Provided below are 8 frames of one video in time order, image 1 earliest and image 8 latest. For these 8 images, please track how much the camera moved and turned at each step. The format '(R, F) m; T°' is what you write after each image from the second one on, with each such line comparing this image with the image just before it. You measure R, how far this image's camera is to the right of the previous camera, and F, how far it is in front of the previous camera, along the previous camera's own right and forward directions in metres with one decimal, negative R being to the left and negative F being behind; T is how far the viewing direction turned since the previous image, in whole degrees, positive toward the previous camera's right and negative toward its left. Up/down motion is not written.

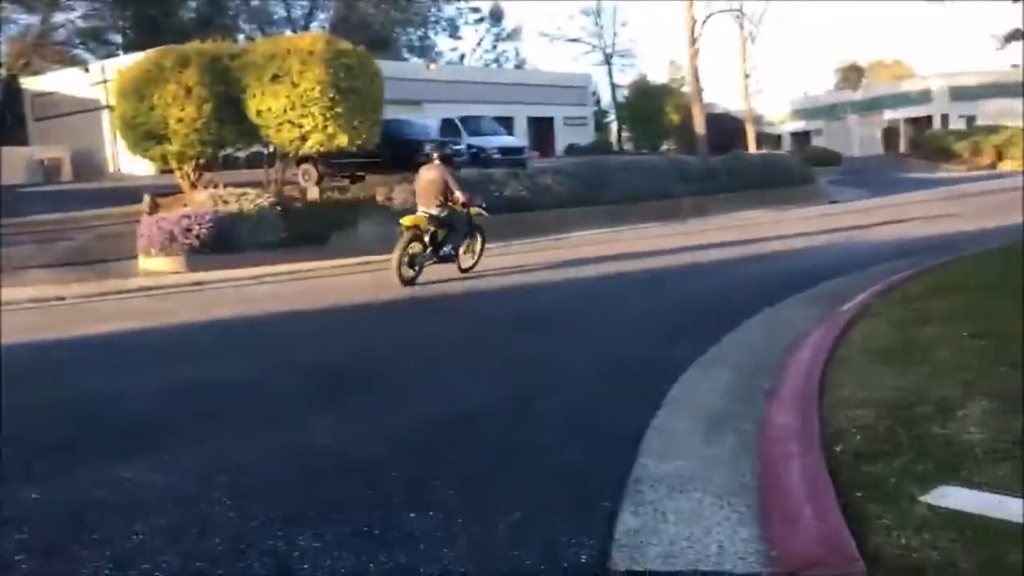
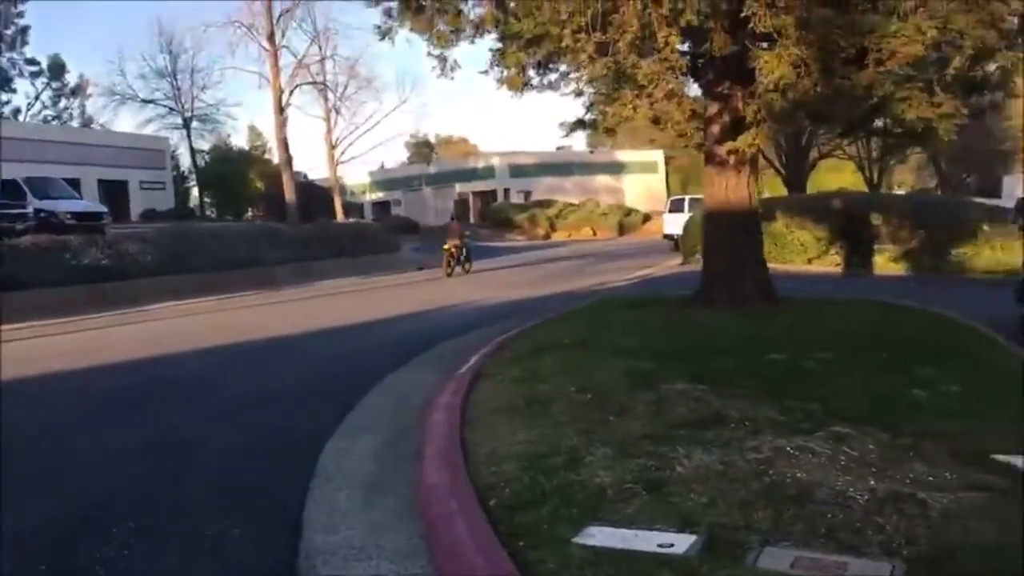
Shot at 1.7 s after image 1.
(-0.4, 0.0) m; +24°
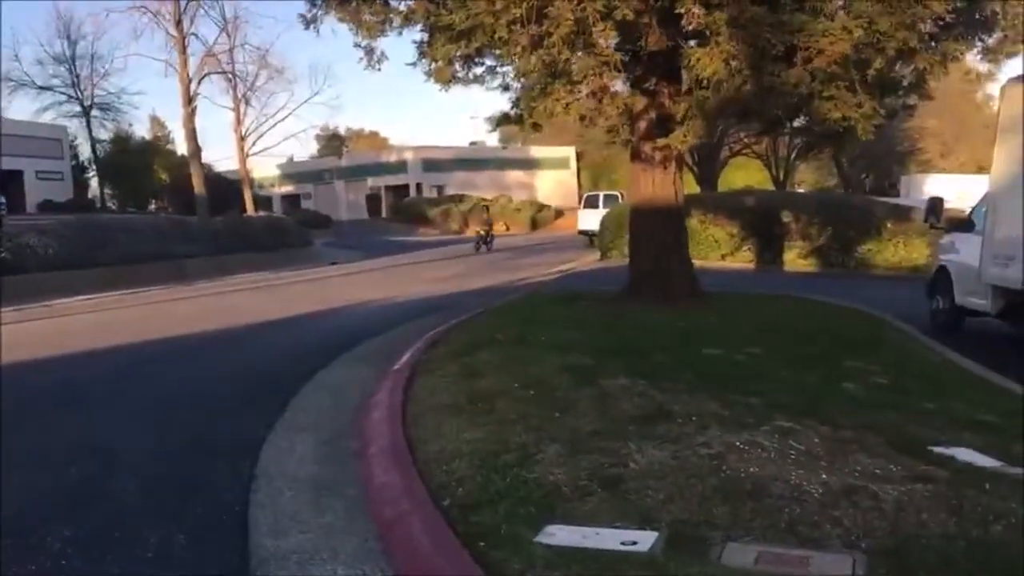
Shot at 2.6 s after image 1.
(-0.2, +0.1) m; +5°
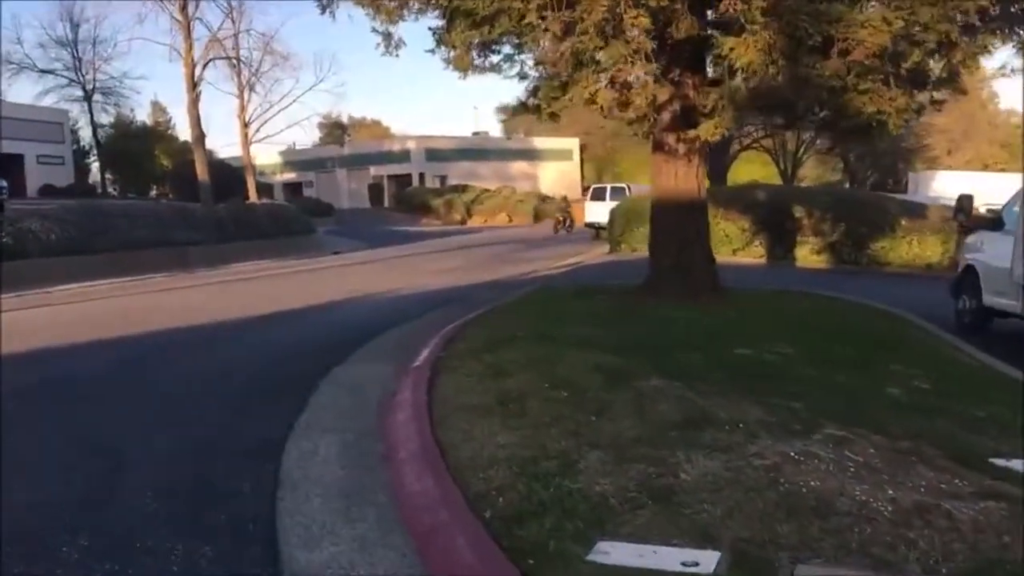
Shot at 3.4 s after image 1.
(-0.3, +0.3) m; 0°
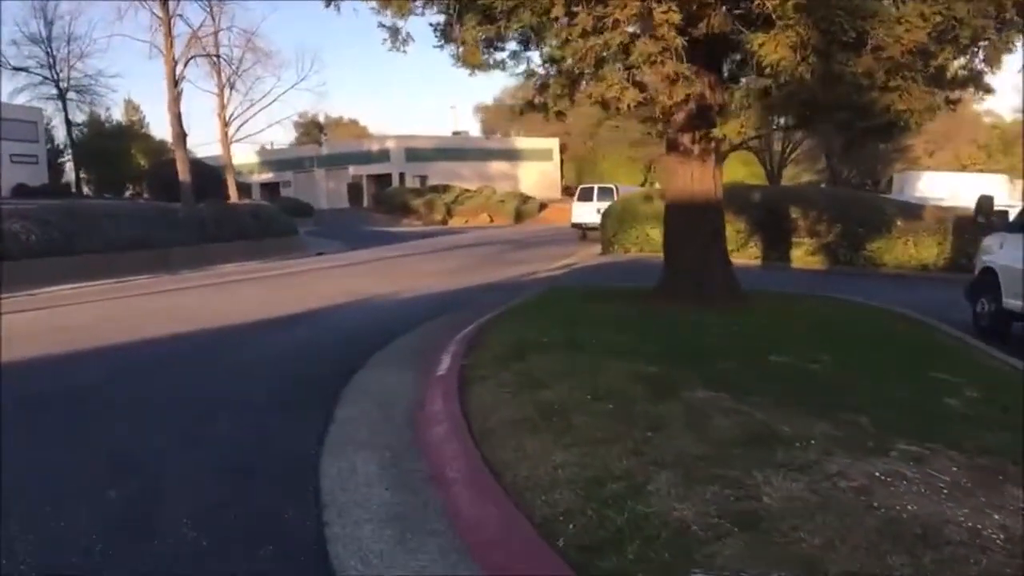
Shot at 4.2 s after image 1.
(-0.5, +0.4) m; +1°
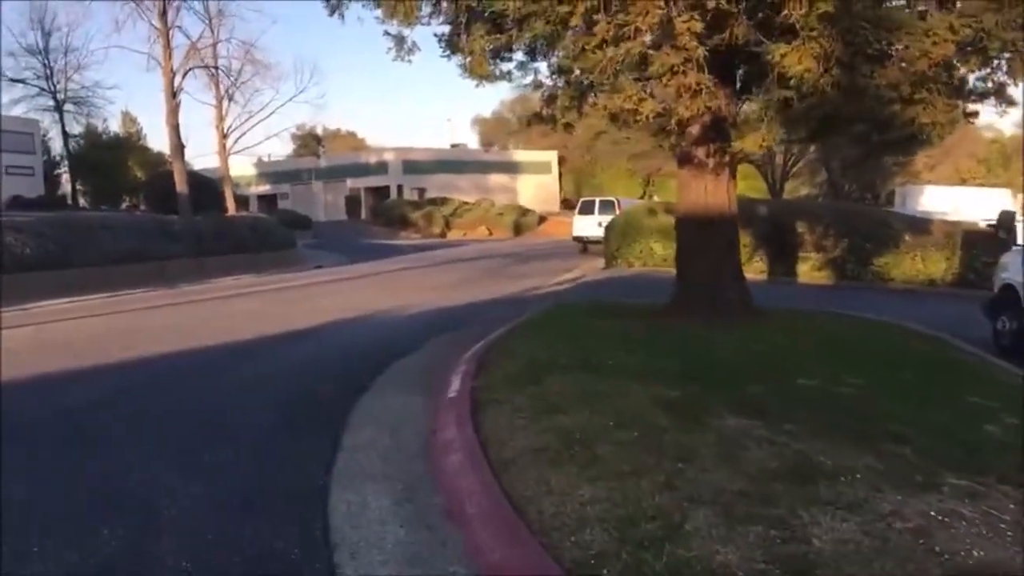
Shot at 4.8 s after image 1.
(-0.2, +0.4) m; 0°
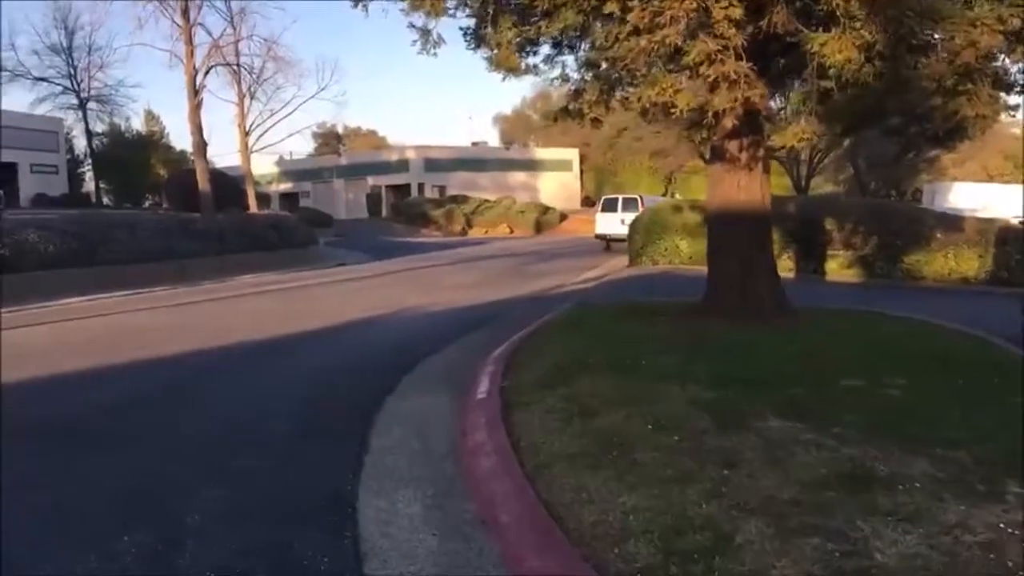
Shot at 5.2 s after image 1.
(-0.1, +0.3) m; -1°
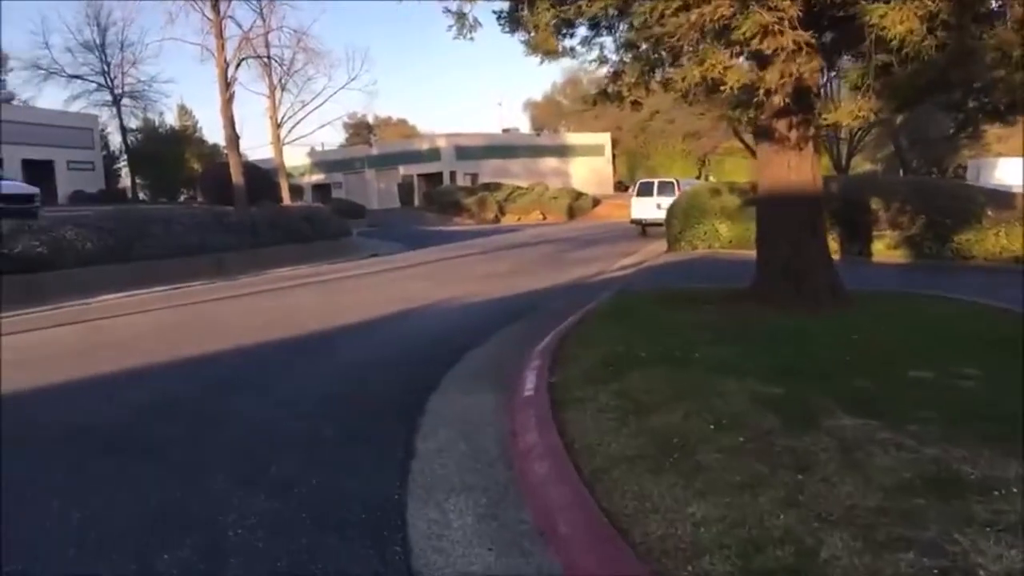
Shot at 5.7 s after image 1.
(-0.1, +0.3) m; -2°
